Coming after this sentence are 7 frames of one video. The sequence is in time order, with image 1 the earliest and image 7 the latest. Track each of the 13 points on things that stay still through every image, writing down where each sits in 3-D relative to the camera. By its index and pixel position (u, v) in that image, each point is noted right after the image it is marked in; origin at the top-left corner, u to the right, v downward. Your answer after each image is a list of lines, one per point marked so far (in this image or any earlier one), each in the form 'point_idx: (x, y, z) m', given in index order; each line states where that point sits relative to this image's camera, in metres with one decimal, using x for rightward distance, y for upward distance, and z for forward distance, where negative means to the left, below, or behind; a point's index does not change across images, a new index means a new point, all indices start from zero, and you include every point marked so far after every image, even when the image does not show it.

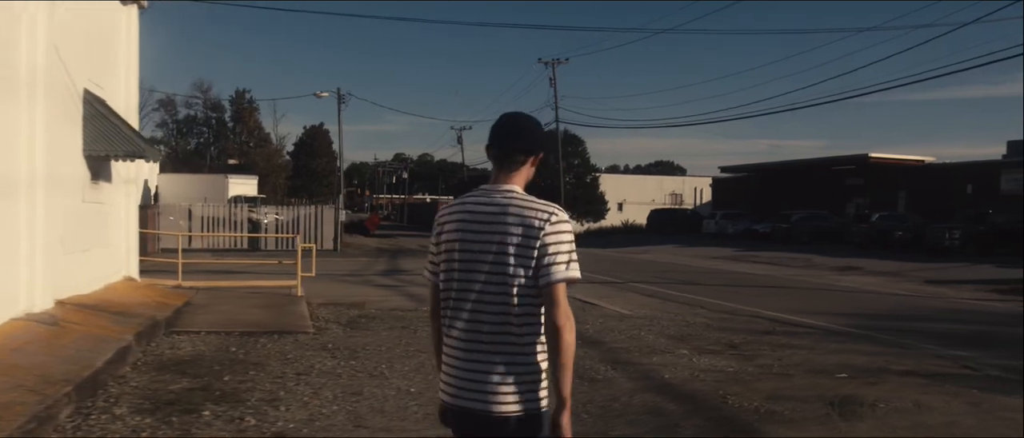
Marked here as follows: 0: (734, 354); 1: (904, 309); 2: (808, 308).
0: (+2.5, -1.5, +9.9) m
1: (+7.1, -1.6, +16.0) m
2: (+5.2, -1.6, +15.4) m
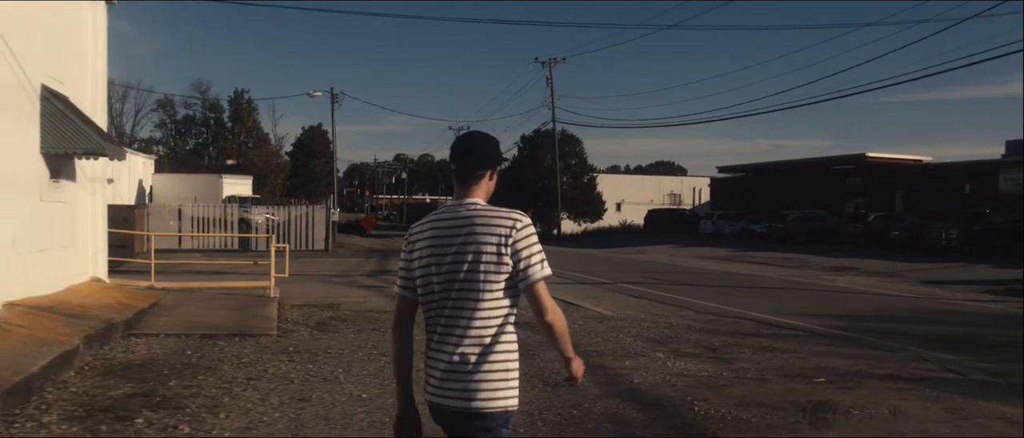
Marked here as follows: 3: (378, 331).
0: (+2.2, -1.5, +9.6) m
1: (+6.7, -1.6, +15.6) m
2: (+4.9, -1.6, +15.1) m
3: (-1.6, -1.3, +10.5) m
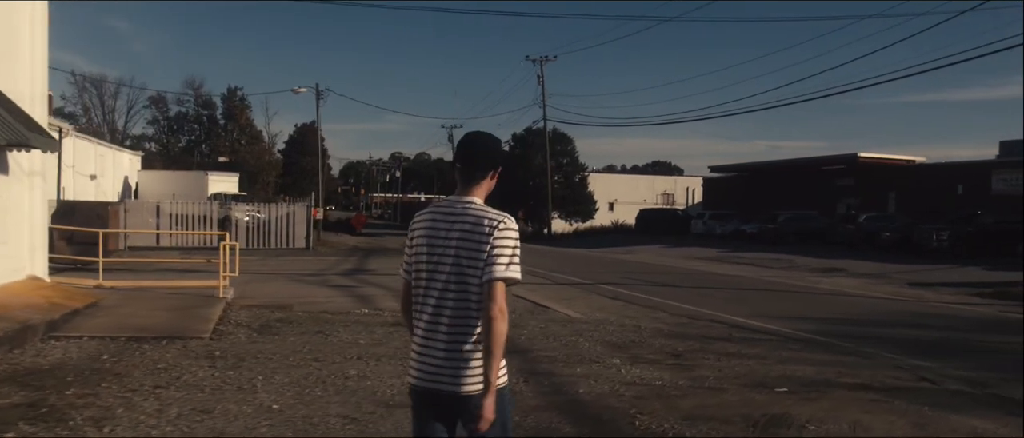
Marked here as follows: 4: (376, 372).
0: (+1.6, -1.5, +9.1) m
1: (+6.2, -1.6, +15.1) m
2: (+4.4, -1.6, +14.6) m
3: (-2.1, -1.3, +9.9) m
4: (-1.2, -1.3, +7.6) m
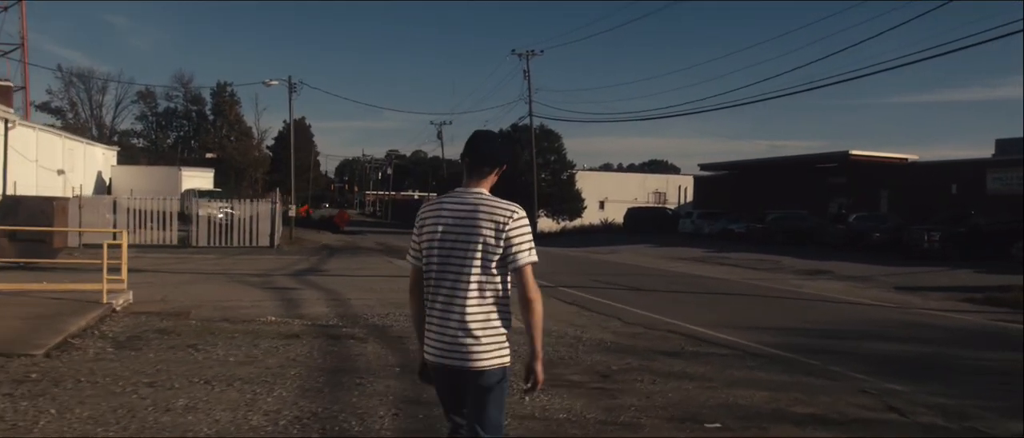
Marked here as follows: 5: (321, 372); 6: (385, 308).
0: (+0.7, -1.5, +7.7) m
1: (+5.3, -1.6, +13.7) m
2: (+3.4, -1.5, +13.2) m
3: (-3.1, -1.2, +8.5) m
4: (-2.1, -1.3, +6.2) m
5: (-1.6, -1.3, +7.5) m
6: (-2.0, -1.4, +13.8) m
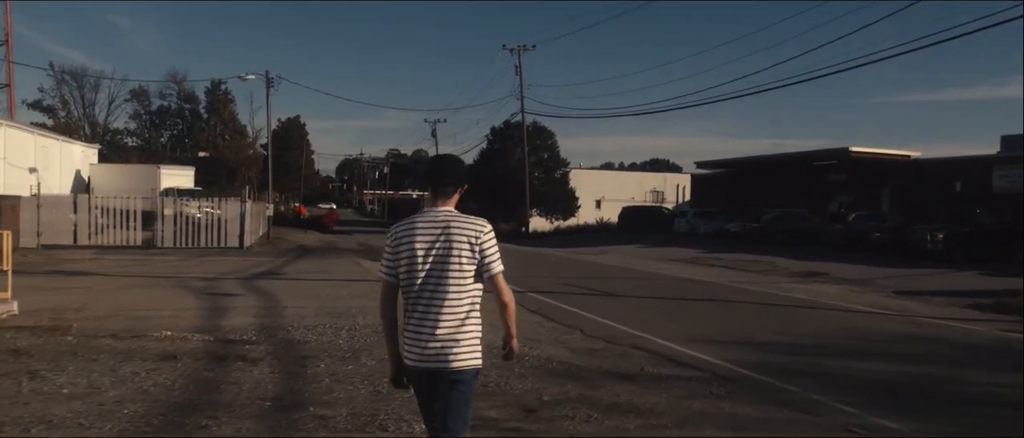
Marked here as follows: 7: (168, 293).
0: (0.0, -1.5, +6.2) m
1: (+4.5, -1.6, +12.2) m
2: (+2.7, -1.5, +11.7) m
3: (-3.8, -1.2, +7.0) m
4: (-2.8, -1.3, +4.7) m
5: (-2.4, -1.3, +6.0) m
6: (-2.7, -1.4, +12.3) m
7: (-6.5, -1.4, +16.8) m
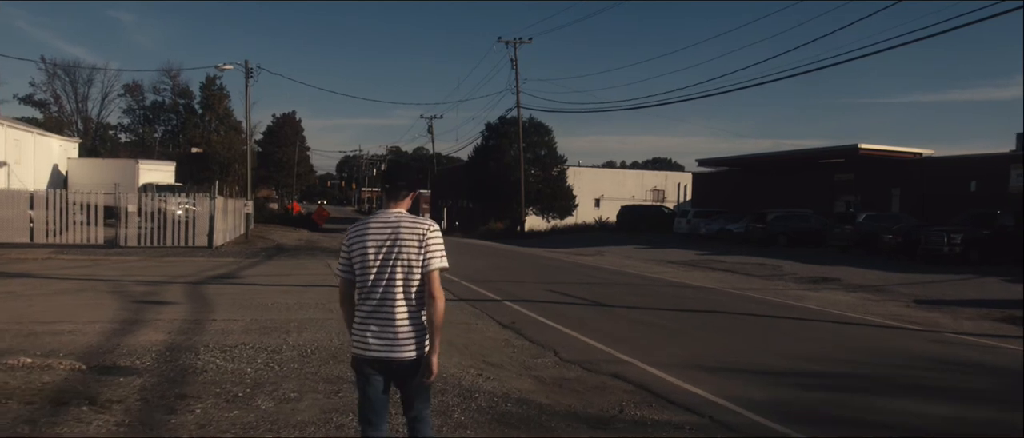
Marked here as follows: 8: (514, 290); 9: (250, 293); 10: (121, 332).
0: (-0.5, -1.5, +4.2) m
1: (+4.1, -1.6, +10.2) m
2: (+2.3, -1.5, +9.7) m
3: (-4.3, -1.2, +5.1) m
4: (-3.3, -1.3, +2.7) m
5: (-2.8, -1.3, +4.1) m
6: (-3.1, -1.4, +10.3) m
7: (-7.0, -1.3, +14.8) m
8: (0.0, -1.4, +17.7) m
9: (-4.5, -1.3, +15.3) m
10: (-4.7, -1.4, +10.6) m
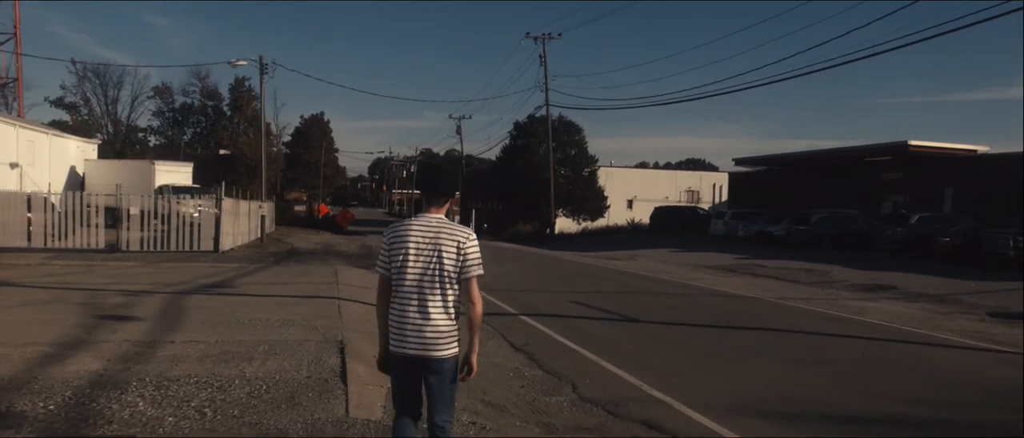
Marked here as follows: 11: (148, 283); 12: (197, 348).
0: (-0.6, -1.5, +2.3) m
1: (+4.2, -1.6, +8.1) m
2: (+2.3, -1.6, +7.7) m
3: (-4.4, -1.2, +3.3) m
4: (-3.5, -1.3, +0.9) m
5: (-3.0, -1.3, +2.2) m
6: (-3.1, -1.4, +8.5) m
7: (-6.7, -1.4, +13.2) m
8: (+0.4, -1.5, +15.7) m
9: (-4.3, -1.3, +13.5) m
10: (-4.6, -1.4, +8.8) m
11: (-7.6, -1.3, +18.4) m
12: (-3.3, -1.4, +9.4) m
